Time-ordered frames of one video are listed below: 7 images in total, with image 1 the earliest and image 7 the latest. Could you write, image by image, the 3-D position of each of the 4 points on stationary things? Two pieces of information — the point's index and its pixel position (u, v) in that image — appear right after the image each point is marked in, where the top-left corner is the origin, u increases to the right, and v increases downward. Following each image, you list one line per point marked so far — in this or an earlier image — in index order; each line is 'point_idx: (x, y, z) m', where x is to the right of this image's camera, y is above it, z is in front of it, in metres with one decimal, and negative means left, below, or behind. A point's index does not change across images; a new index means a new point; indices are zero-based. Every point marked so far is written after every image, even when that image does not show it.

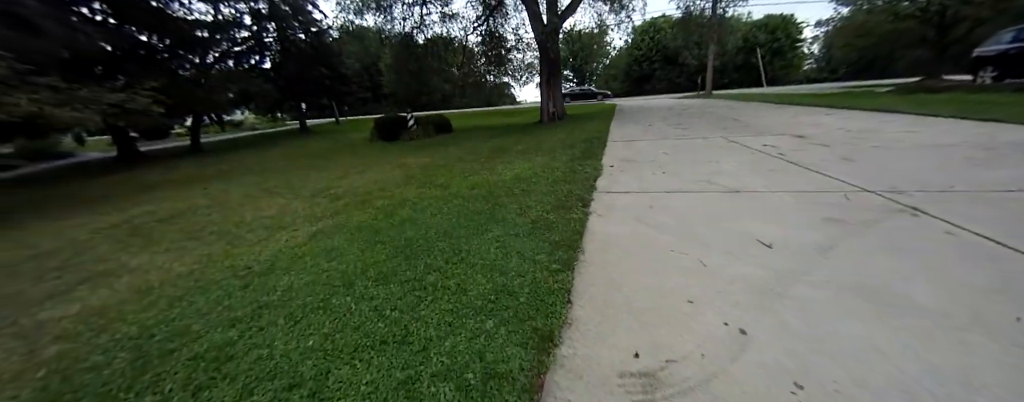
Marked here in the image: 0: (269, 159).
0: (-7.9, +1.4, +10.0) m
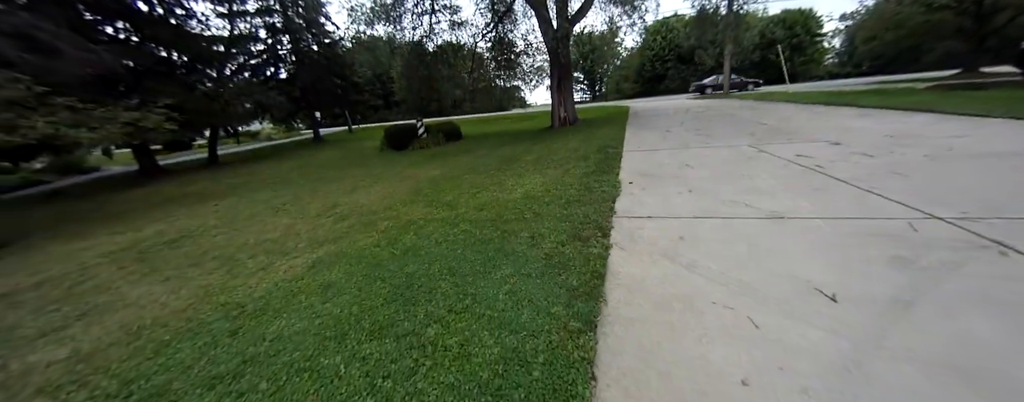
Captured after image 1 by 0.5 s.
0: (-7.6, +1.0, +10.1) m
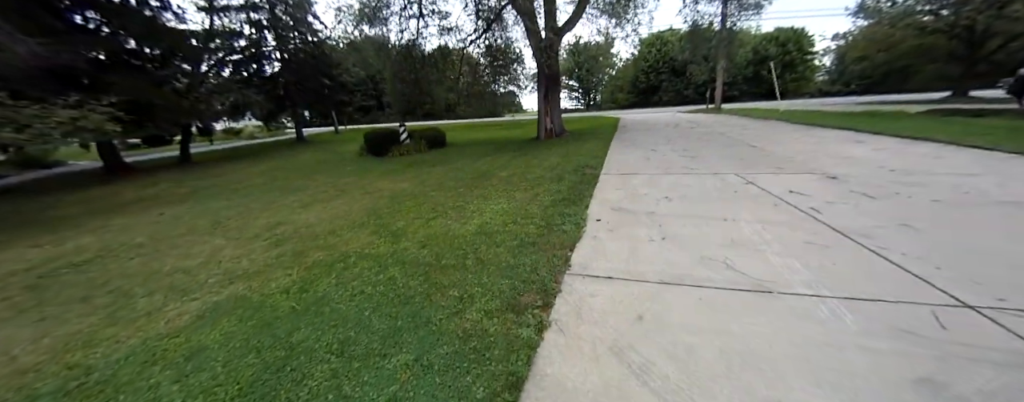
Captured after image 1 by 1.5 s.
0: (-8.1, +0.8, +9.5) m
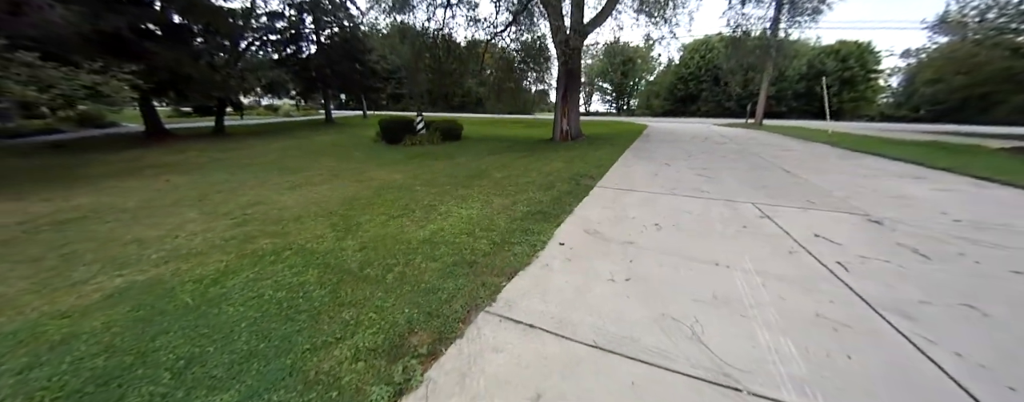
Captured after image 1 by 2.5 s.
0: (-7.8, +1.6, +9.8) m
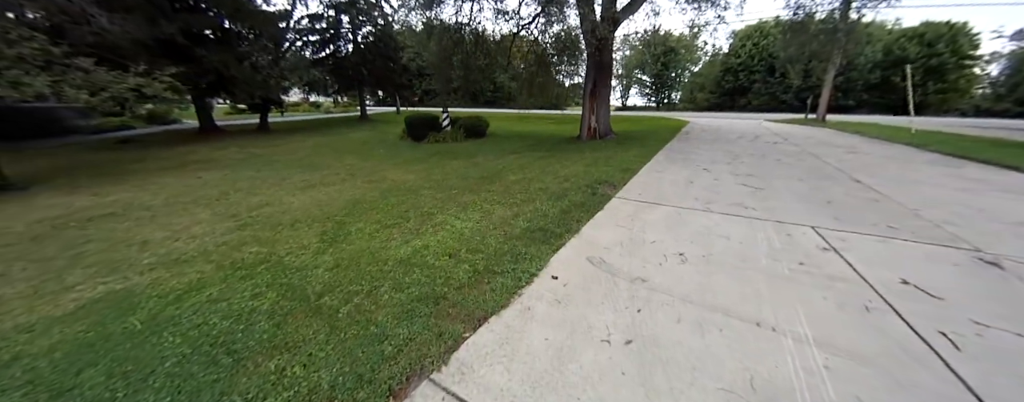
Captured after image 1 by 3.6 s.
0: (-7.0, +1.8, +10.1) m
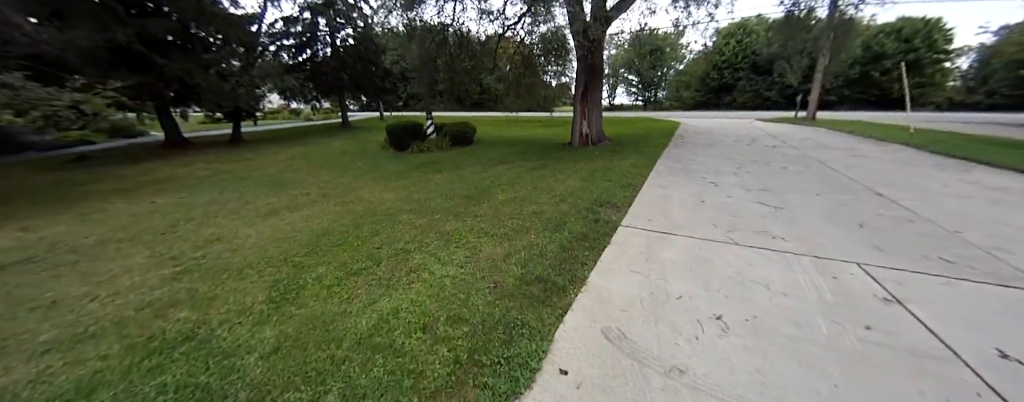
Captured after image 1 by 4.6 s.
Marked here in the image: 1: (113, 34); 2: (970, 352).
0: (-7.4, +1.2, +9.4) m
1: (-10.7, +4.5, +8.2) m
2: (+2.2, -0.7, +1.5) m
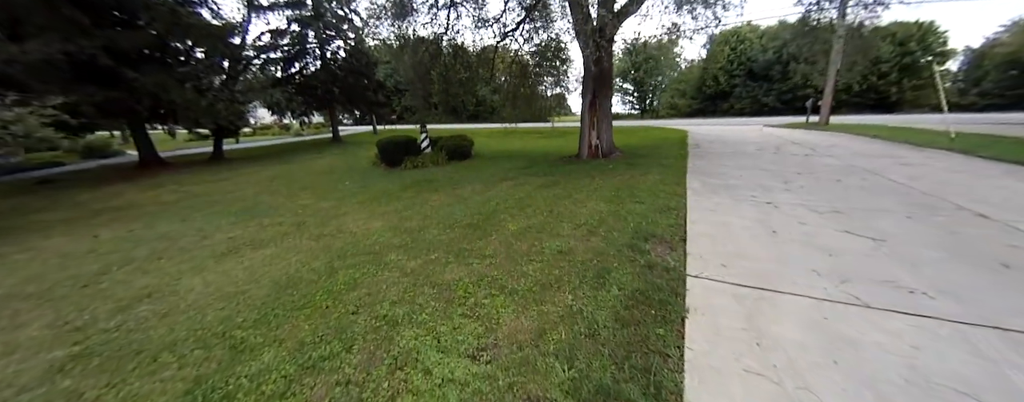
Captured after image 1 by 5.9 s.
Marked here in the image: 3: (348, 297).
0: (-7.3, +0.5, +8.6) m
1: (-10.7, +3.7, +7.4) m
2: (+2.4, -0.9, +0.7) m
3: (-1.3, -0.8, +2.5) m
